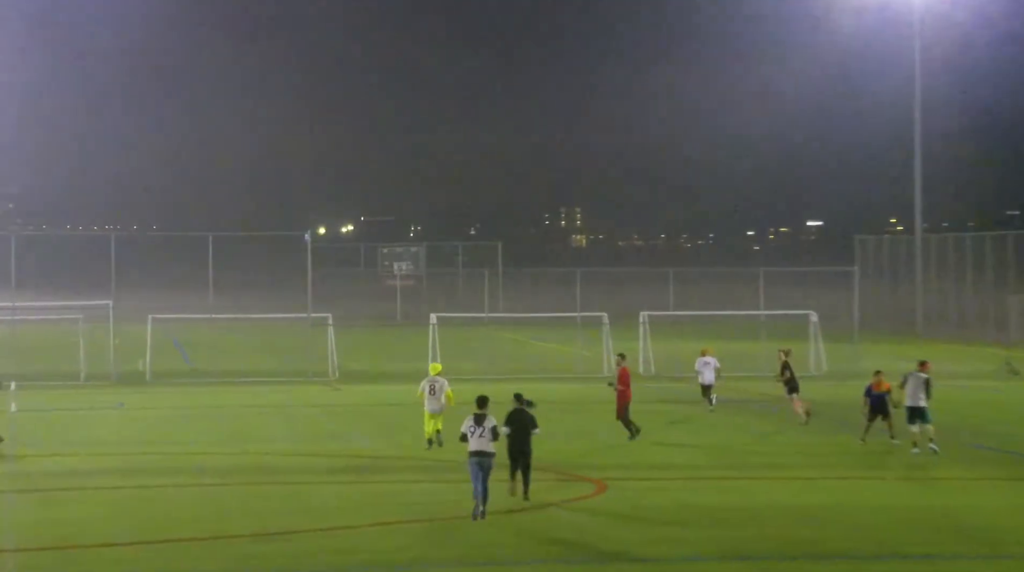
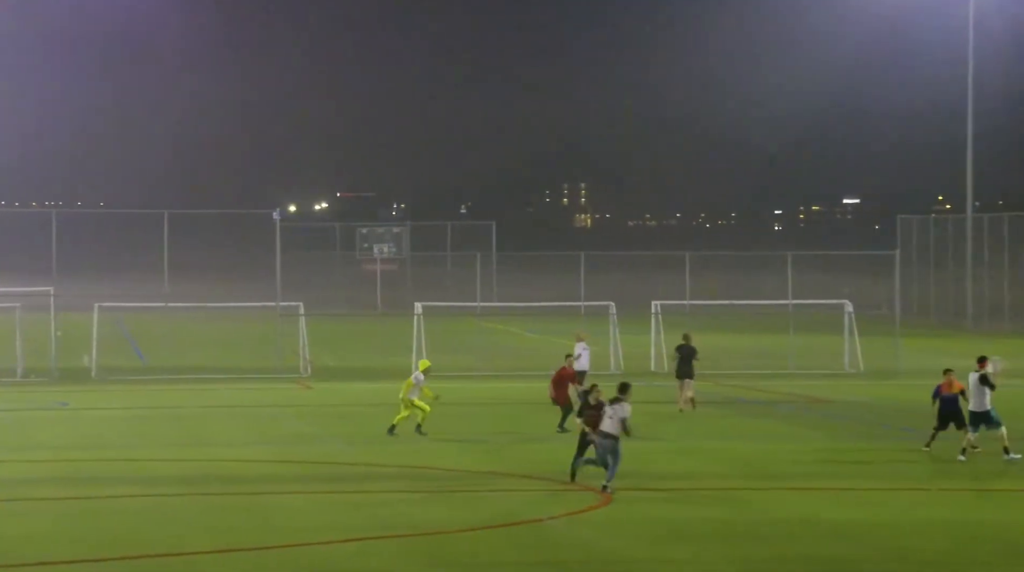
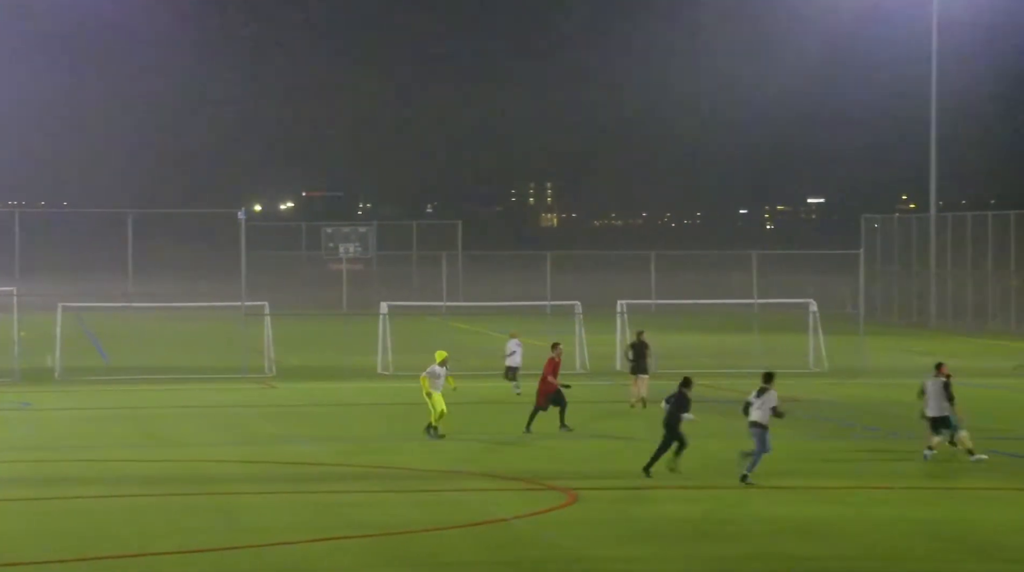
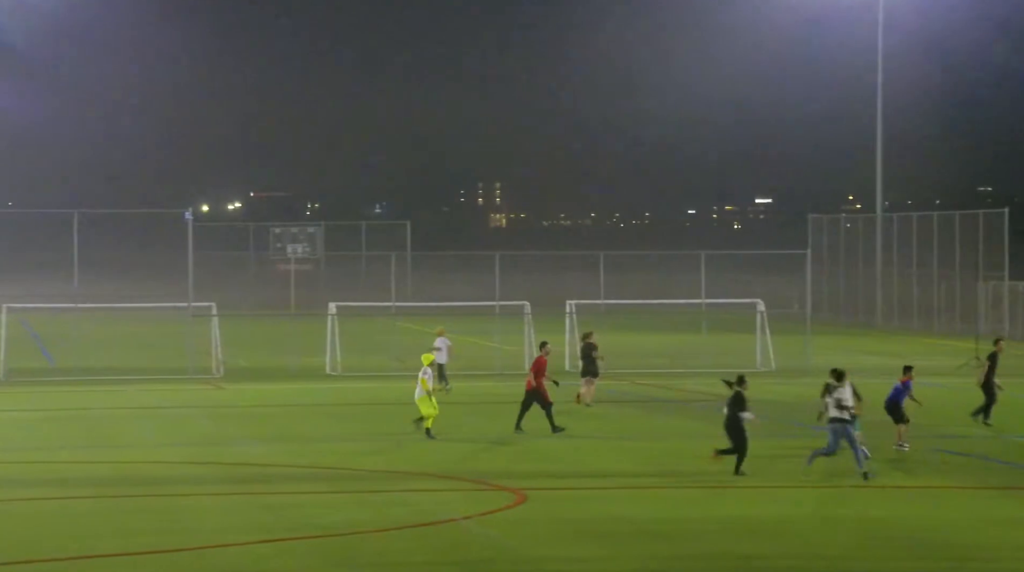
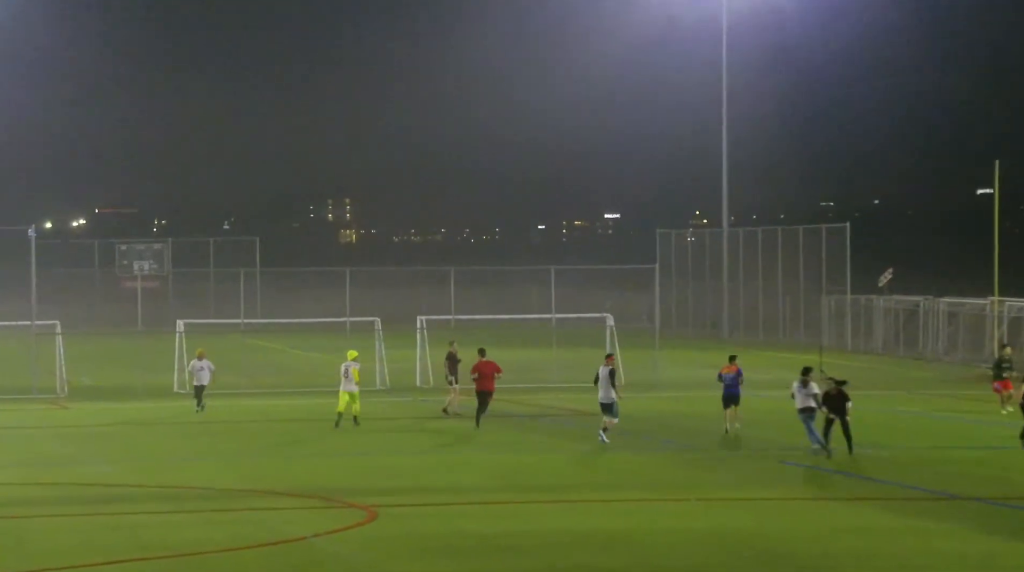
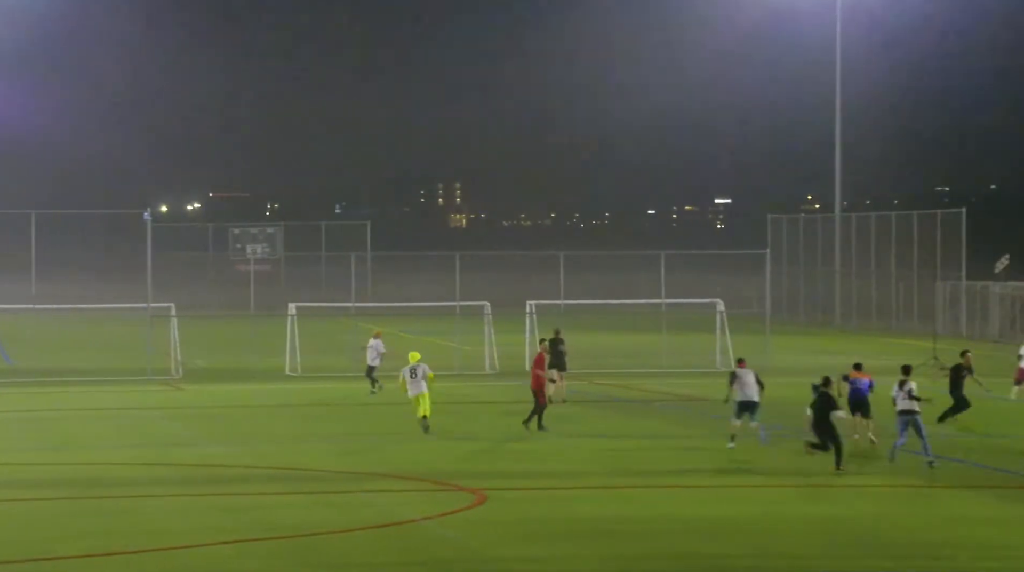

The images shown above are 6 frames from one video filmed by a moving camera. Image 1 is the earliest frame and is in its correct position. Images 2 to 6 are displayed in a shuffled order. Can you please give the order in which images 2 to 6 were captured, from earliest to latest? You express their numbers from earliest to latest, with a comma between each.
2, 3, 4, 6, 5
